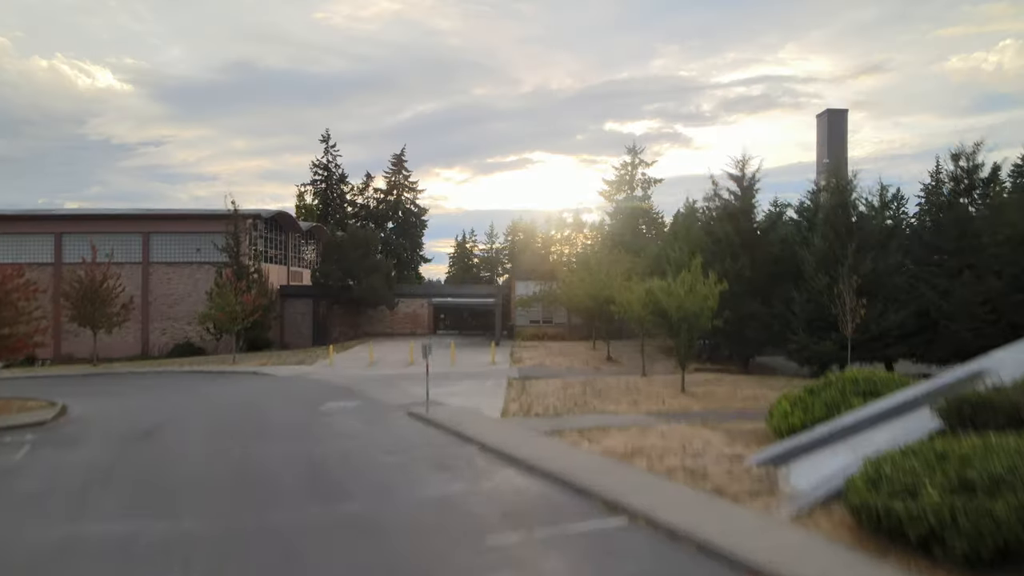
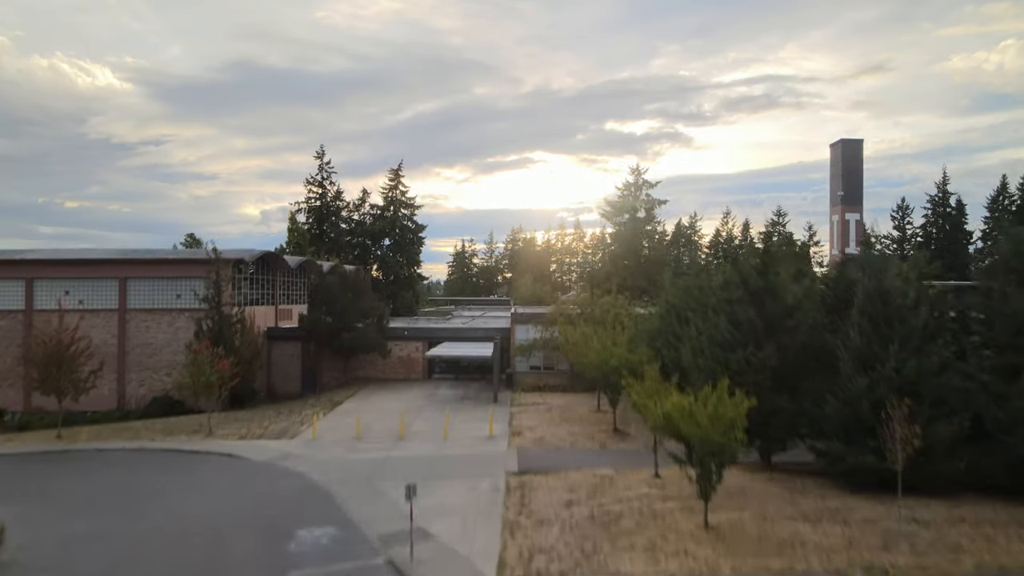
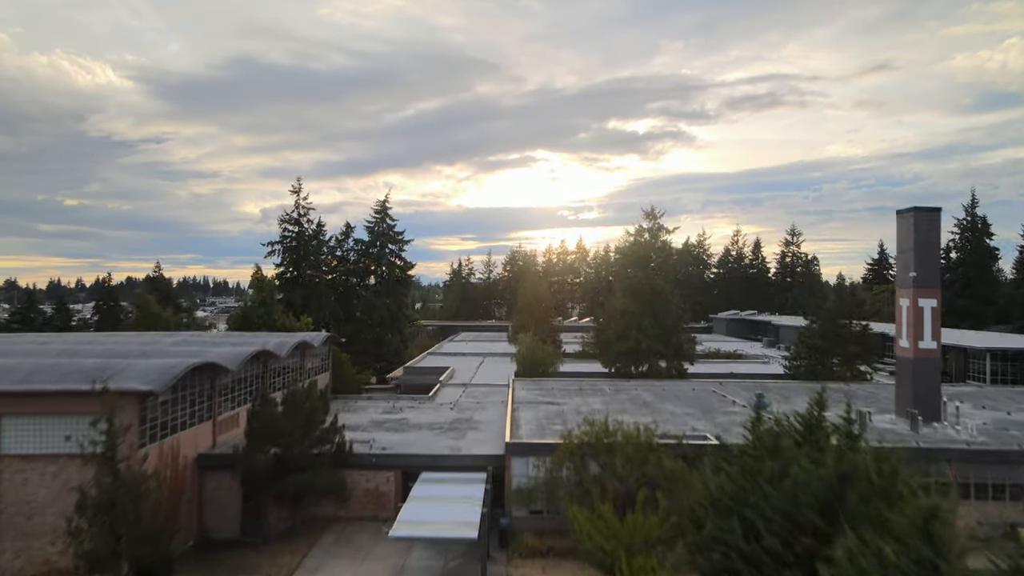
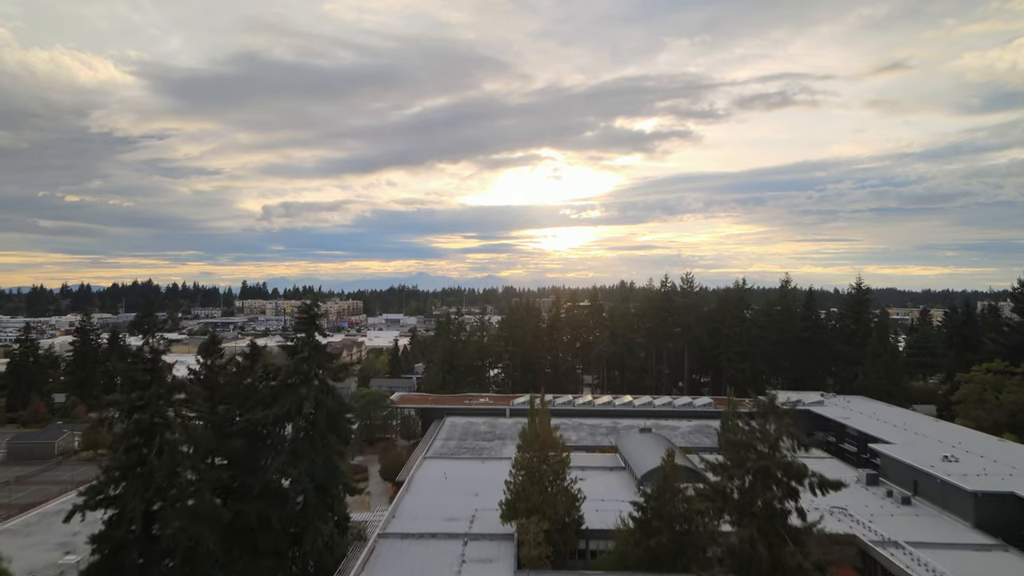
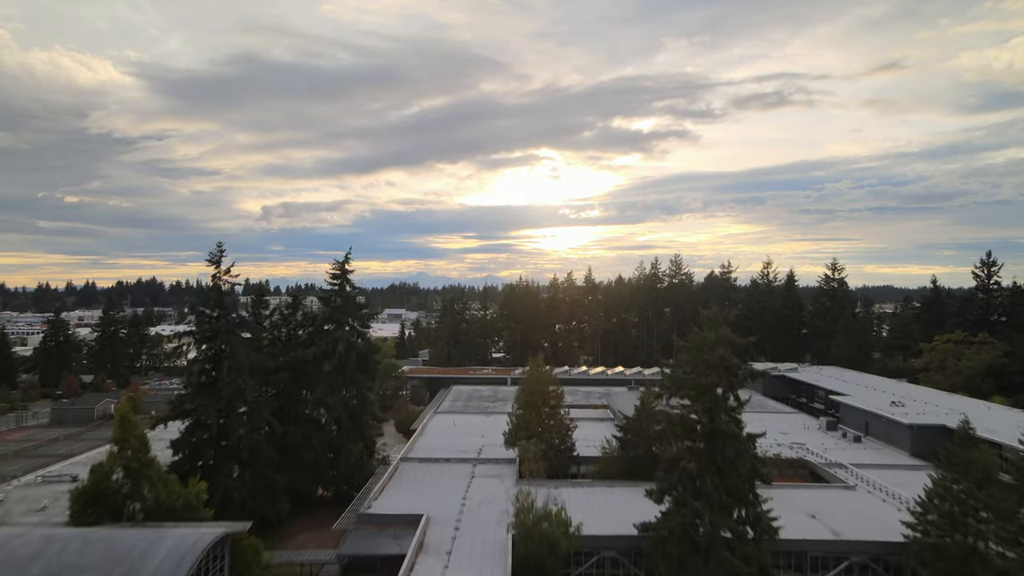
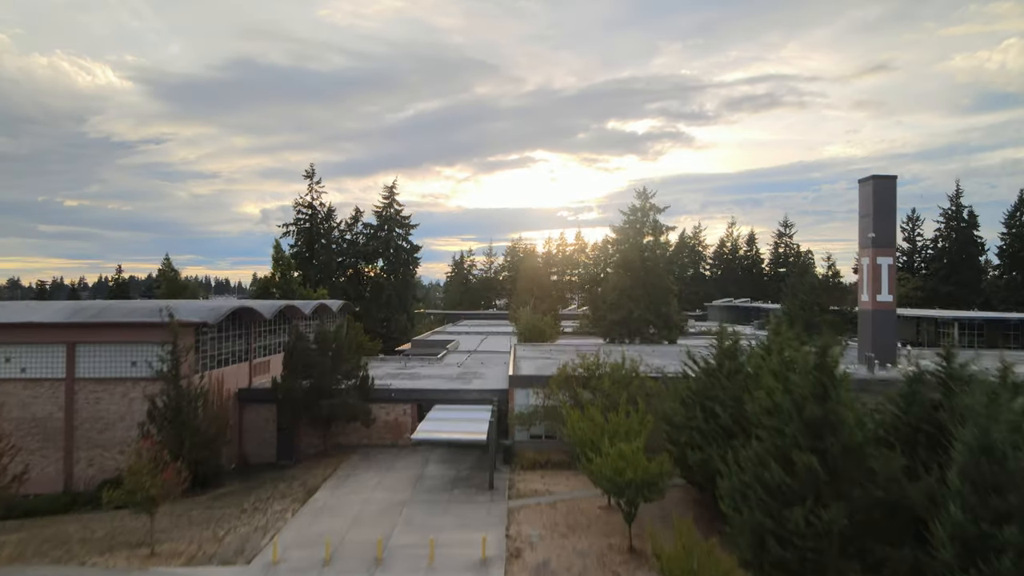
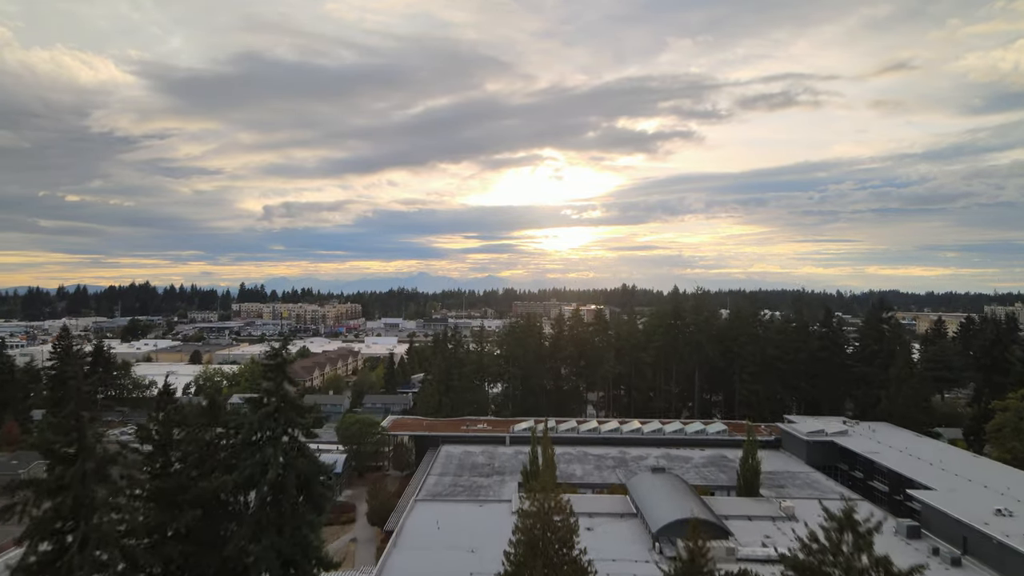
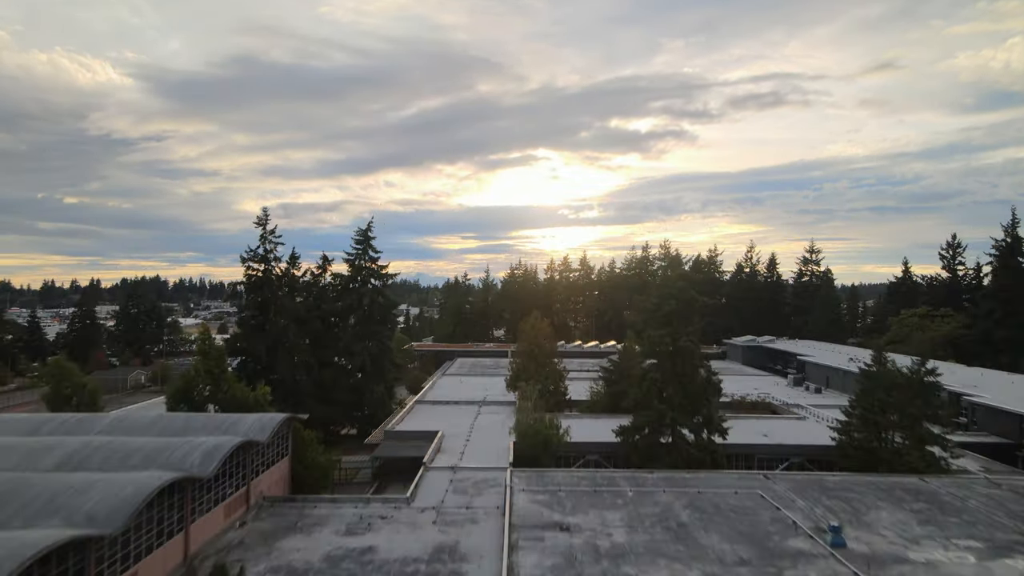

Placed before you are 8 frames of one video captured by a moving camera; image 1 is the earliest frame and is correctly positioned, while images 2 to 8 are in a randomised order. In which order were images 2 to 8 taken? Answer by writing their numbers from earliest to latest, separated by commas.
2, 6, 3, 8, 5, 4, 7
